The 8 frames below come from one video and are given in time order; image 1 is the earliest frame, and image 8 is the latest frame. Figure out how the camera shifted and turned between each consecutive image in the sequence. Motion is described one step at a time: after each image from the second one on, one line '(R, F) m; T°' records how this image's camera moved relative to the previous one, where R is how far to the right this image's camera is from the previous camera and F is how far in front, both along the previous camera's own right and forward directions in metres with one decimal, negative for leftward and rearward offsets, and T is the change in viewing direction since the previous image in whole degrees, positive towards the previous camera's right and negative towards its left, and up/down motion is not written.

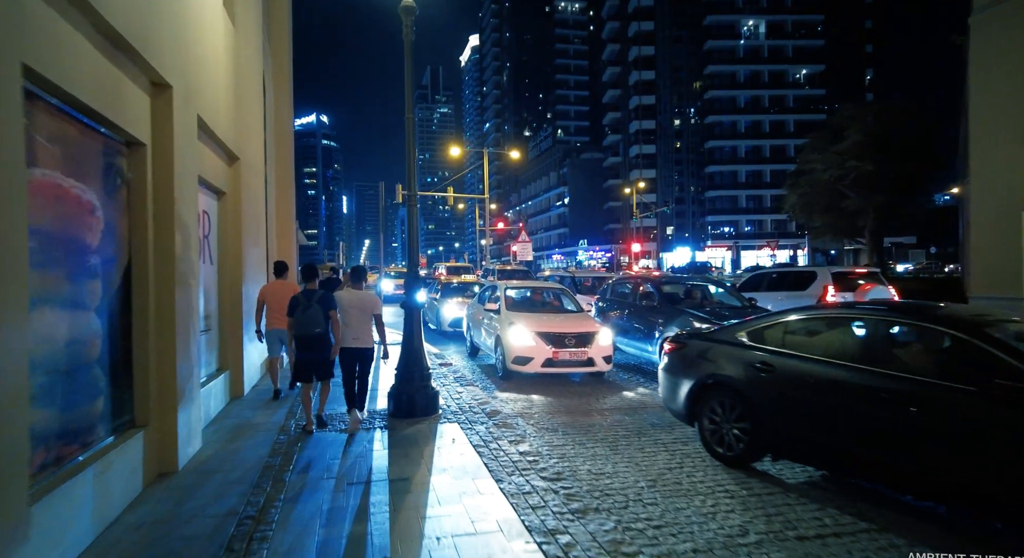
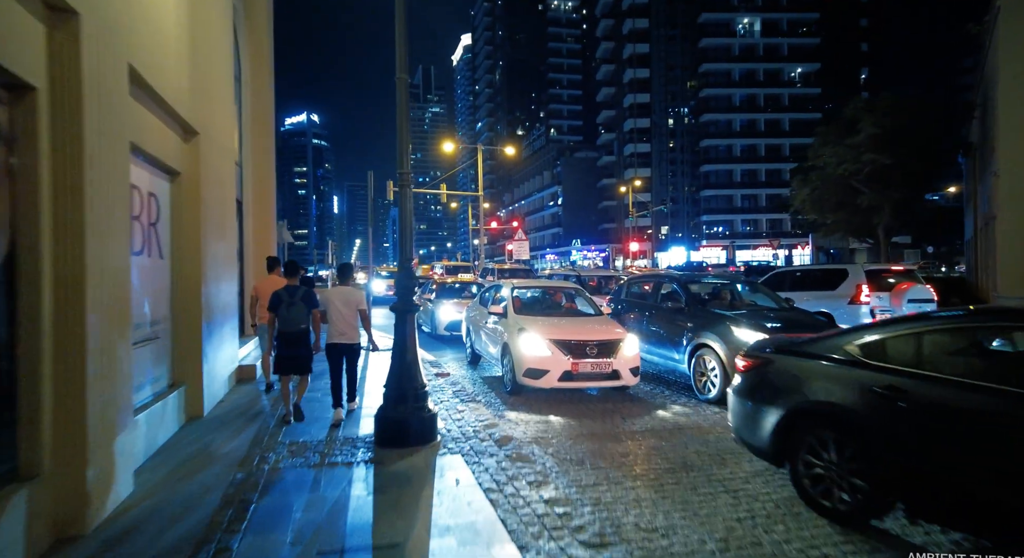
(-0.2, +1.3) m; +1°
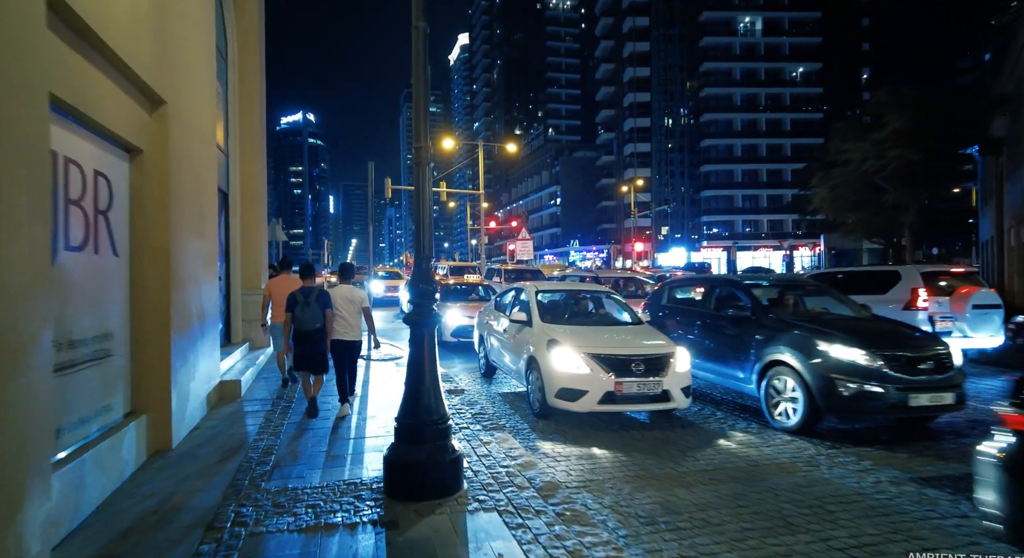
(-0.4, +1.3) m; 0°
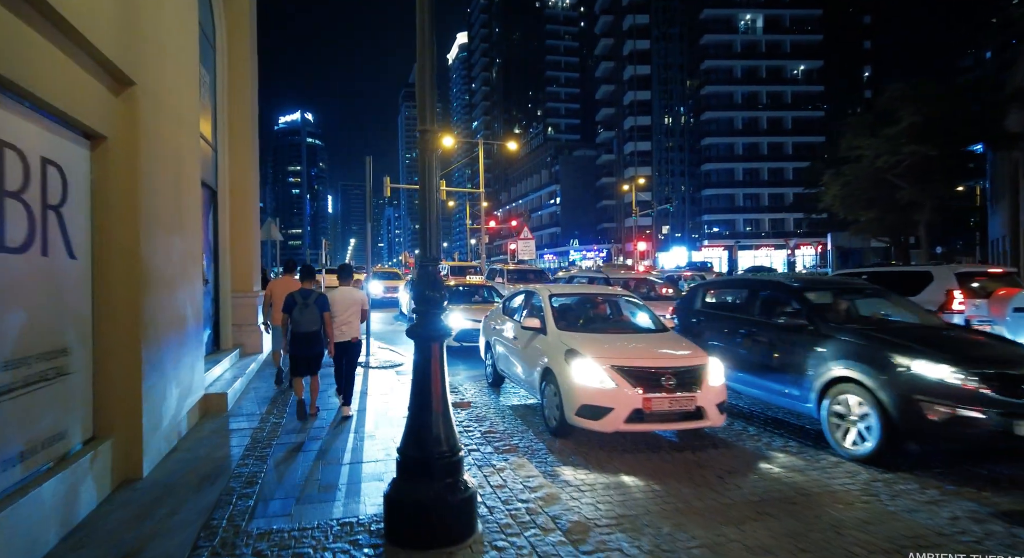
(-0.2, +0.7) m; 0°
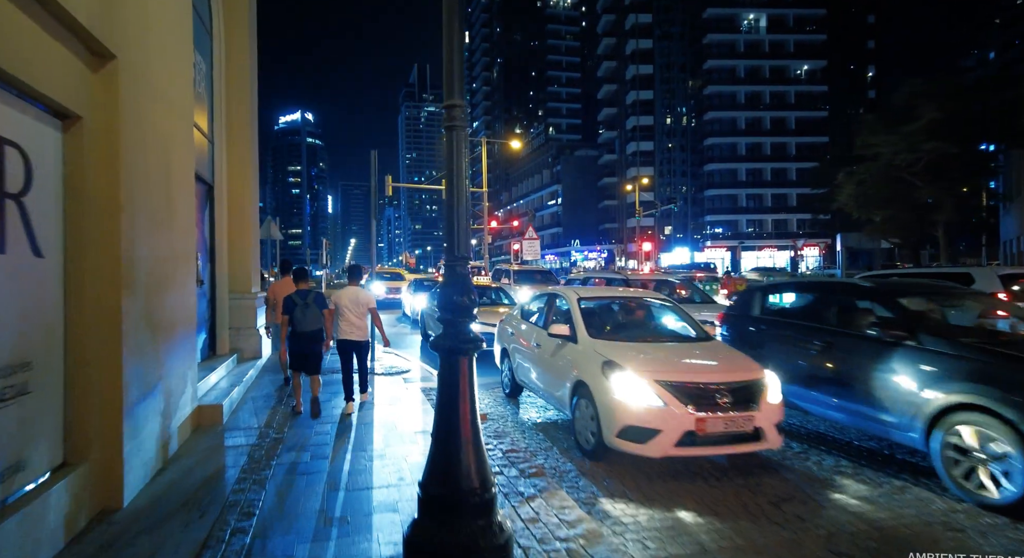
(-0.3, +0.6) m; 0°
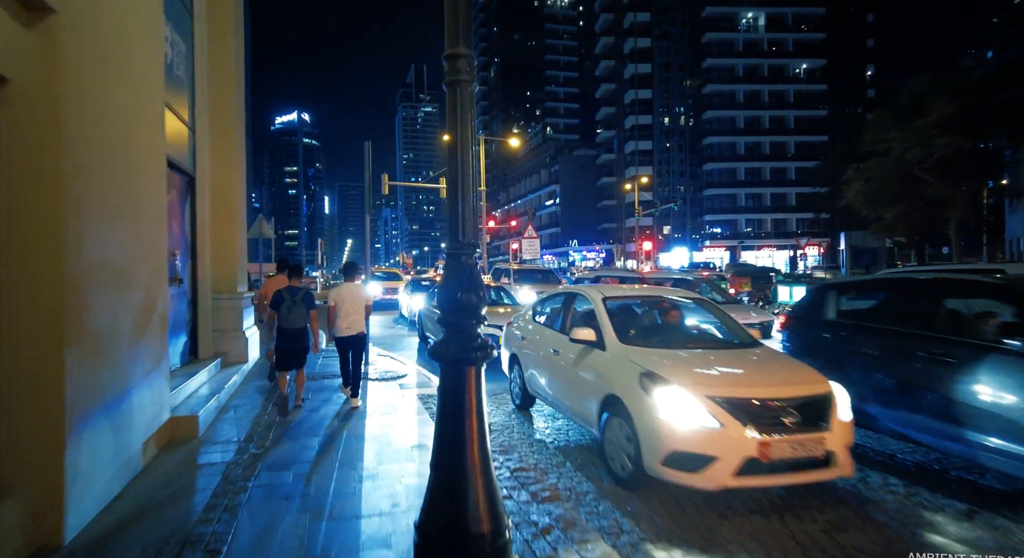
(-0.1, +0.7) m; 0°
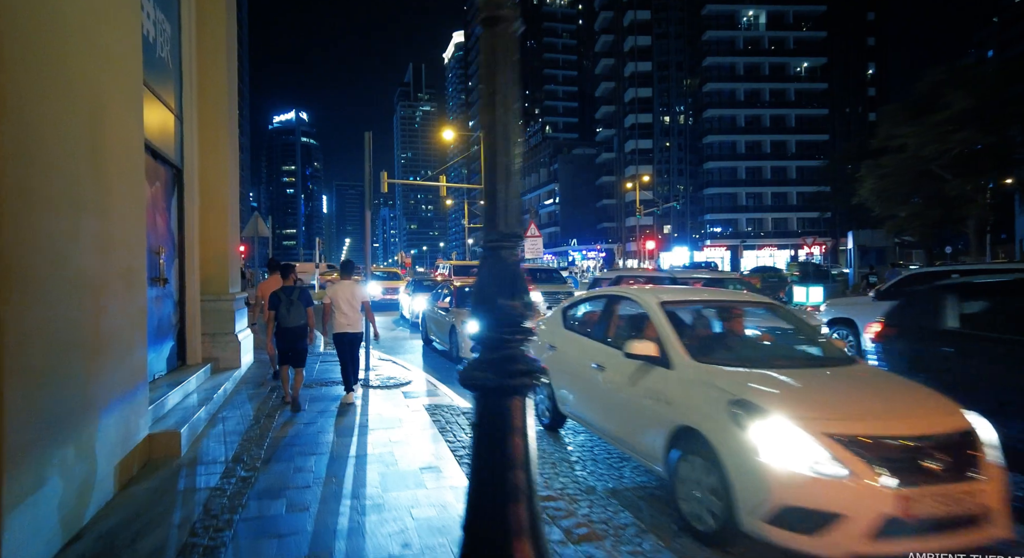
(-0.2, +0.7) m; 0°
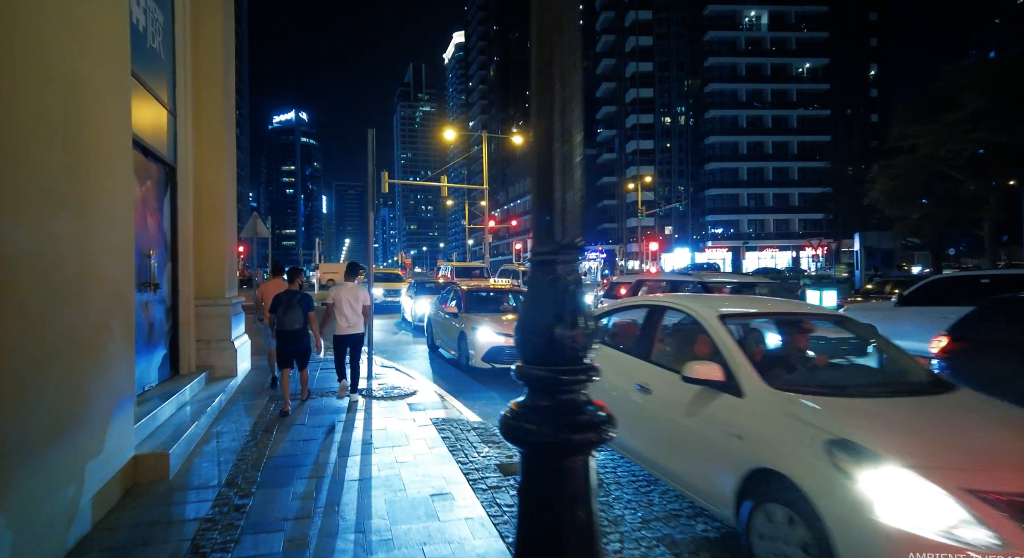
(-0.2, +0.5) m; 0°
